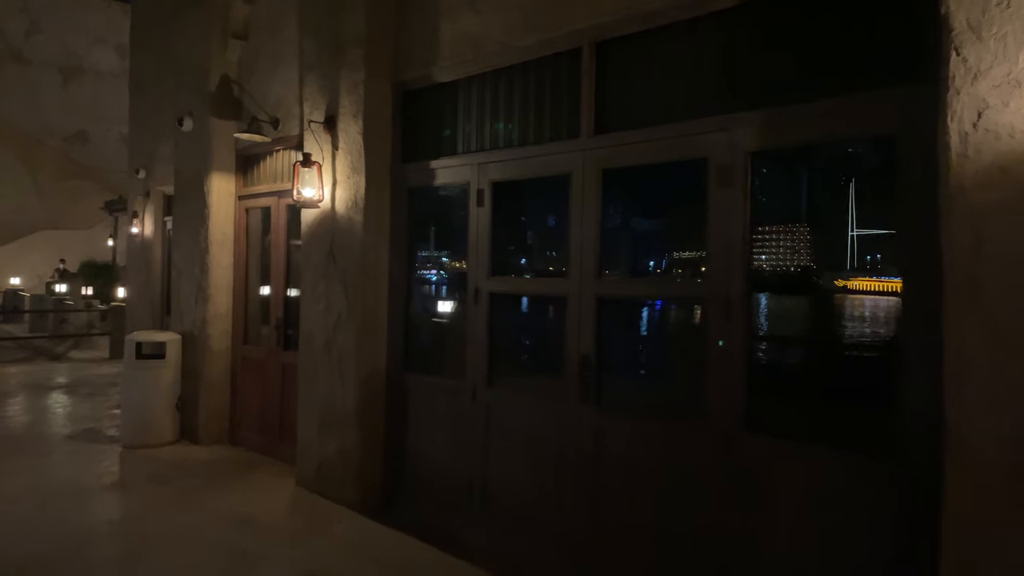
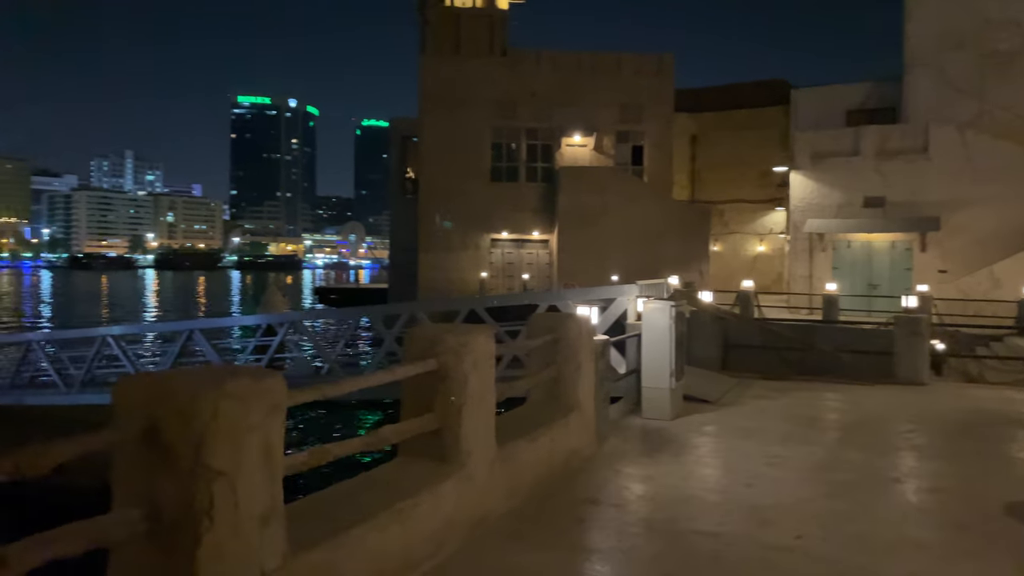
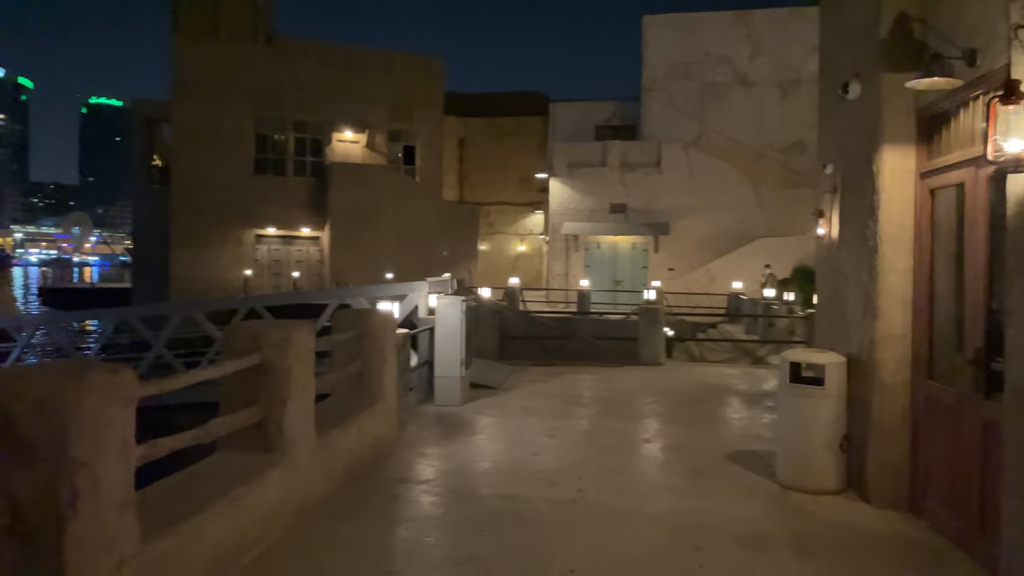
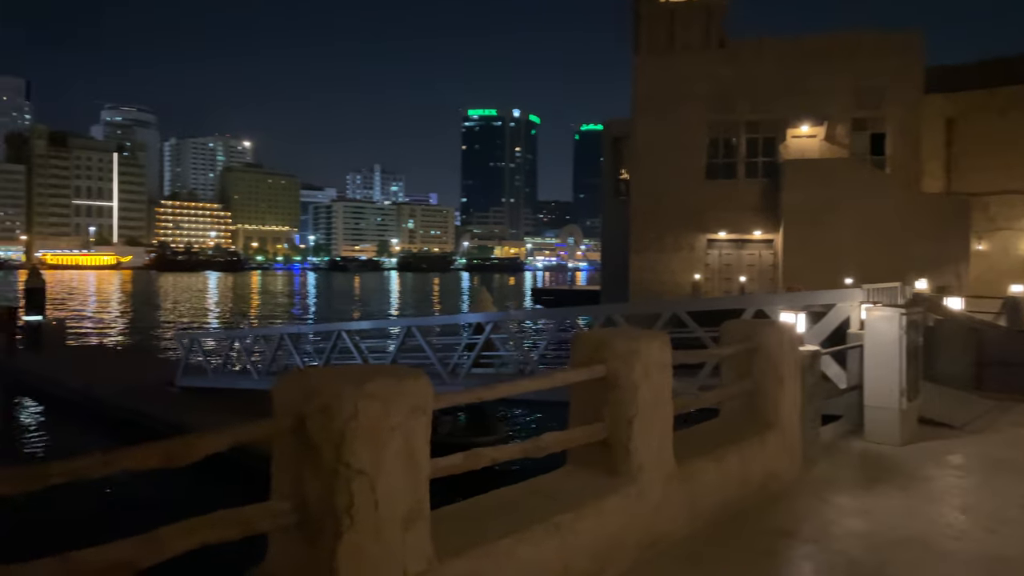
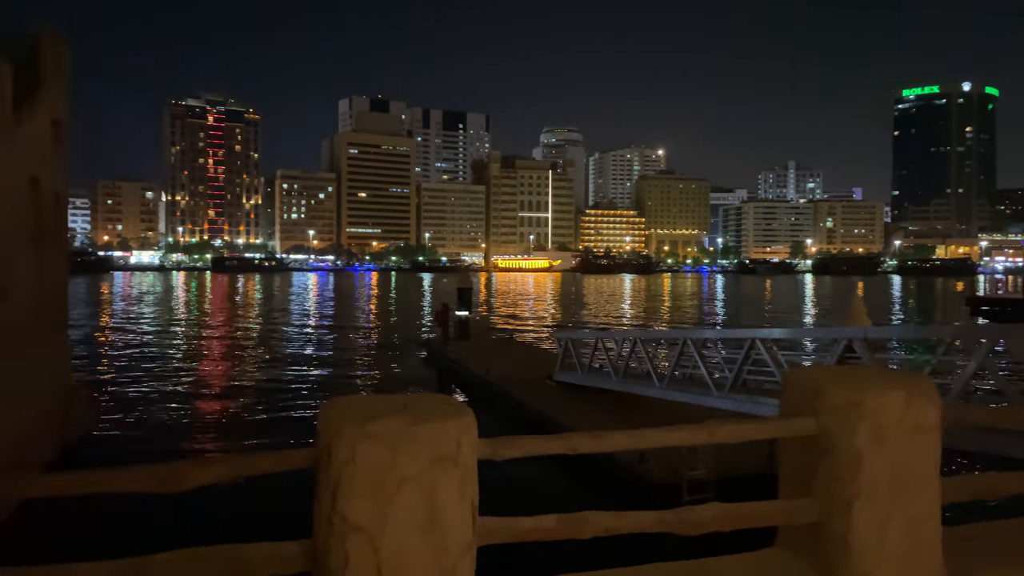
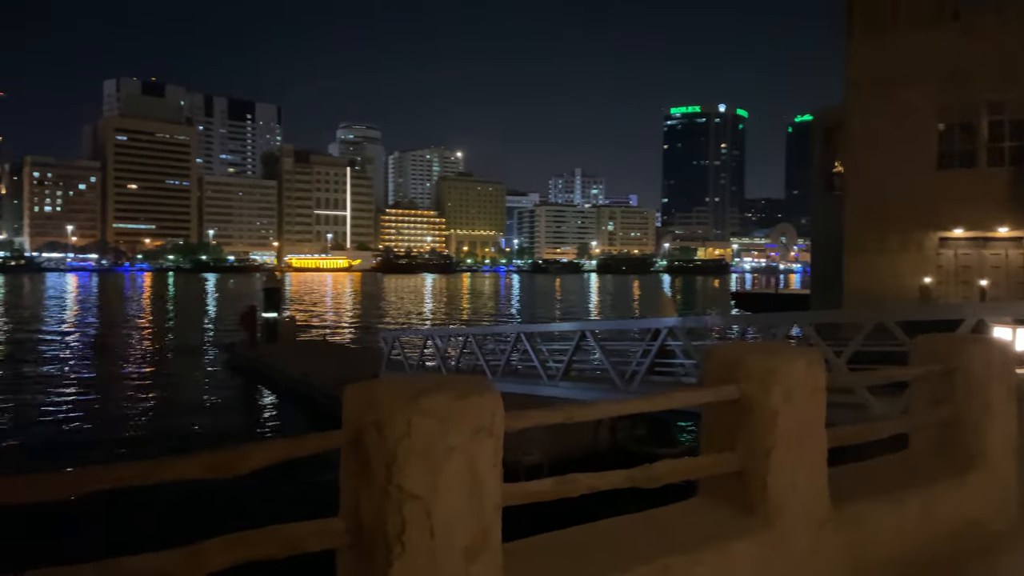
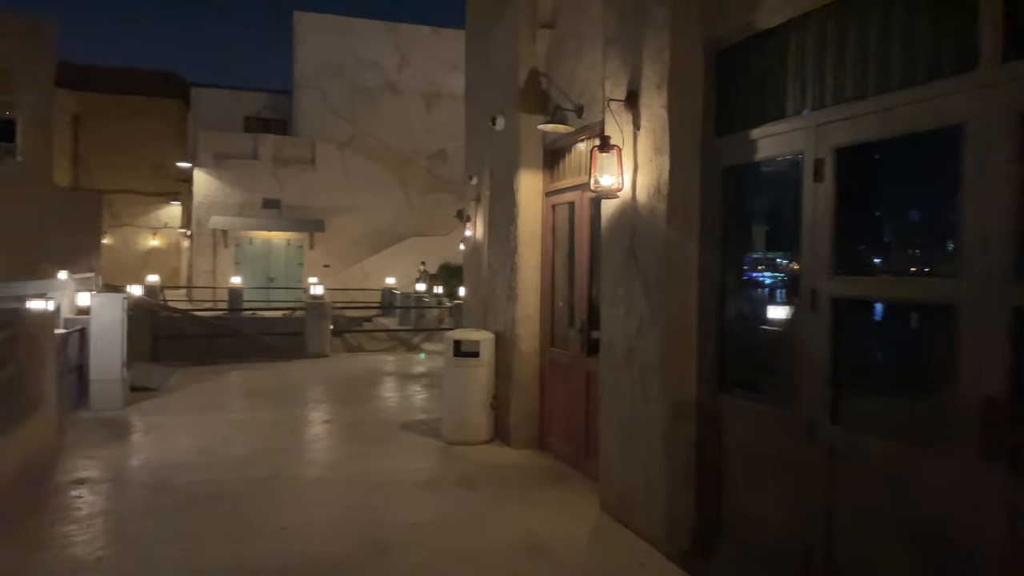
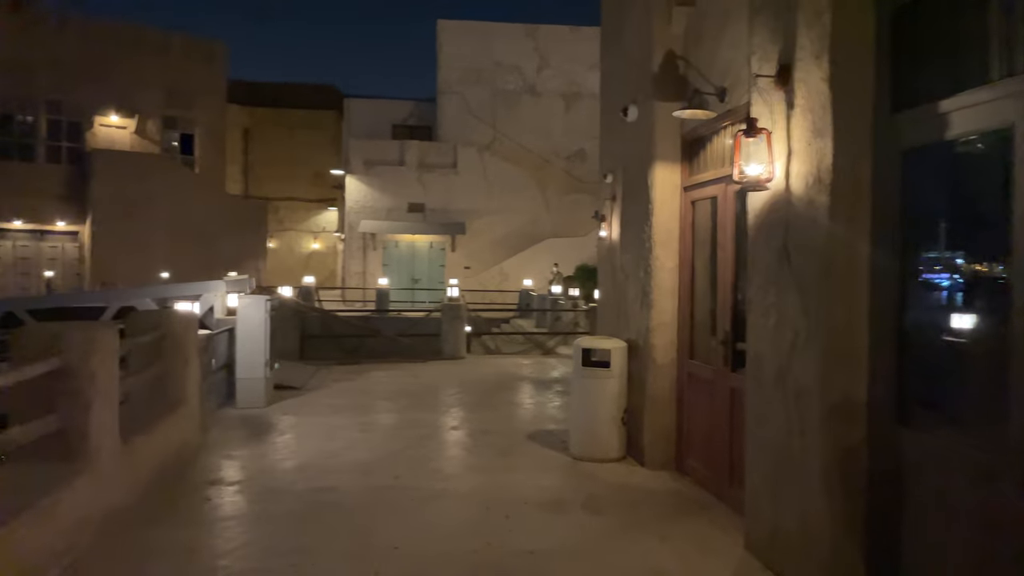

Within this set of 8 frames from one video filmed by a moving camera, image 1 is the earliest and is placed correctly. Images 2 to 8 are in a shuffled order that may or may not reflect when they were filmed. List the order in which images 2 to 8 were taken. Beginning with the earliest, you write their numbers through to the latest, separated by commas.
7, 8, 3, 2, 4, 6, 5
